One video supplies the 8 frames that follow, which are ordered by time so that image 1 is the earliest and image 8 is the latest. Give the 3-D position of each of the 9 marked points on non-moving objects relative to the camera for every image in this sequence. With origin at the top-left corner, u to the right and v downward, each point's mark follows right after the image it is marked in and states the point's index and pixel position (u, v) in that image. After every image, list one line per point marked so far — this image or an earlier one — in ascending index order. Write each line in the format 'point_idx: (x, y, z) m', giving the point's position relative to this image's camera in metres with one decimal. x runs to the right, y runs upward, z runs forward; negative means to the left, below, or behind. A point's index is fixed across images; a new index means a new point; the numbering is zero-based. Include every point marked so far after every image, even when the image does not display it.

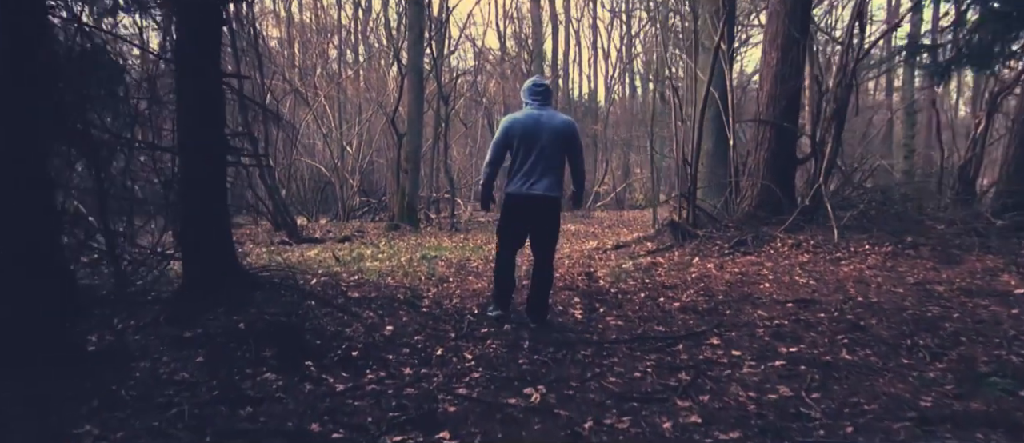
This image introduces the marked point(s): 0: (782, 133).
0: (+4.1, +1.3, +11.3) m
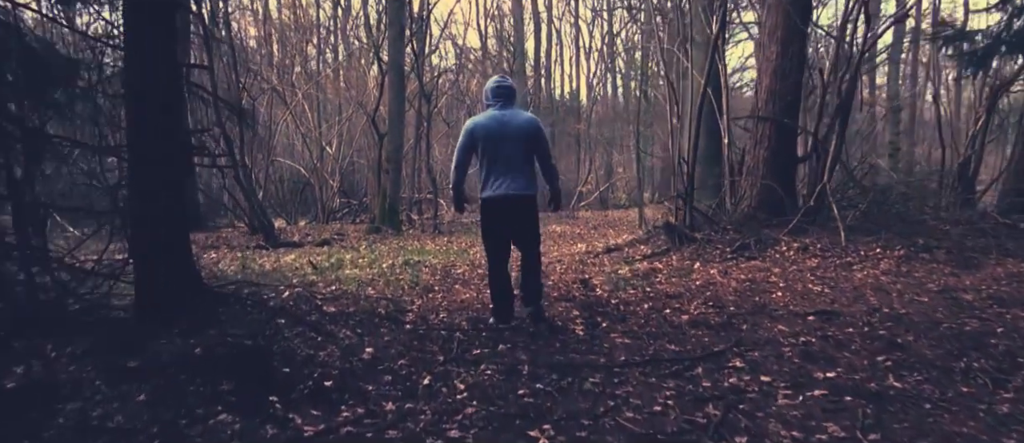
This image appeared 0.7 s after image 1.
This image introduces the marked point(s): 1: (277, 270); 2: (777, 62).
0: (+3.9, +1.3, +10.8) m
1: (-3.3, -0.7, +10.4) m
2: (+3.8, +2.3, +10.8) m
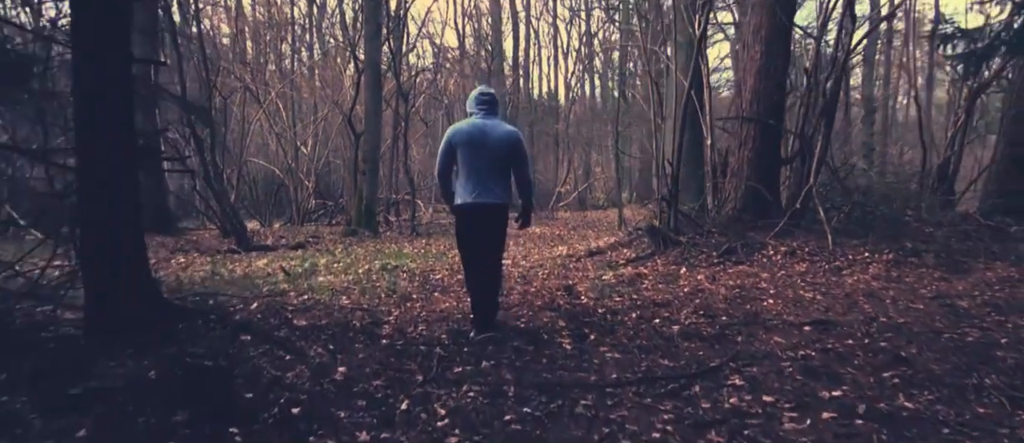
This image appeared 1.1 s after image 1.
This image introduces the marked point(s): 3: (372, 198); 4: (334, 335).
0: (+3.6, +1.3, +10.6) m
1: (-3.5, -0.7, +10.0) m
2: (+3.5, +2.3, +10.6) m
3: (-3.5, +0.6, +18.7) m
4: (-1.2, -0.8, +5.2) m
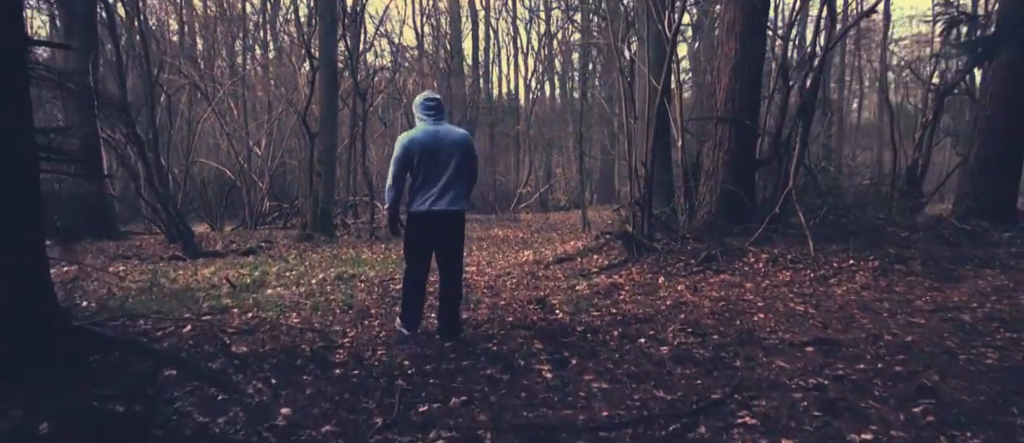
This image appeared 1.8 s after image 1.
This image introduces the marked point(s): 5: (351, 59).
0: (+3.1, +1.2, +10.1) m
1: (-4.0, -0.8, +9.2) m
2: (+3.0, +2.2, +10.2) m
3: (-4.4, +0.5, +17.9) m
4: (-1.4, -0.9, +4.5) m
5: (-4.2, +4.3, +19.5) m
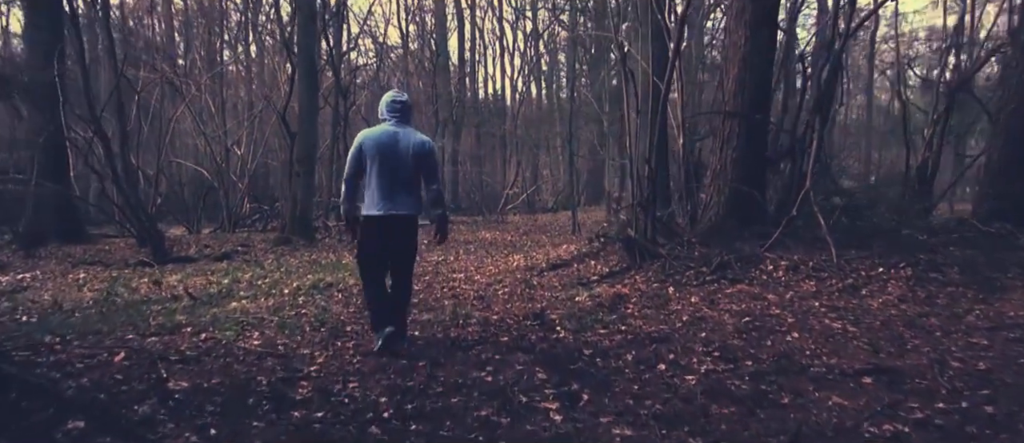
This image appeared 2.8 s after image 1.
0: (+3.0, +1.2, +9.4) m
1: (-4.1, -0.9, +8.3) m
2: (+2.9, +2.2, +9.4) m
3: (-4.7, +0.4, +17.0) m
4: (-1.4, -0.9, +3.7) m
5: (-4.5, +4.2, +18.6) m
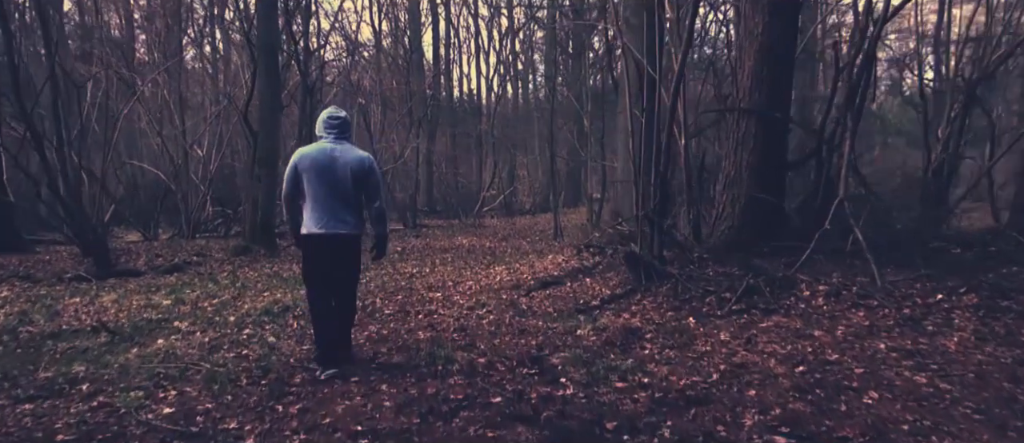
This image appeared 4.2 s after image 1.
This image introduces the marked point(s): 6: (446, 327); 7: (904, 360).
0: (+2.9, +1.0, +8.2) m
1: (-4.2, -1.0, +6.9) m
2: (+2.8, +2.0, +8.3) m
3: (-5.1, +0.3, +15.6) m
4: (-1.4, -1.1, +2.3) m
5: (-5.0, +4.0, +17.2) m
6: (-0.6, -1.0, +6.9) m
7: (+2.4, -0.9, +4.6) m
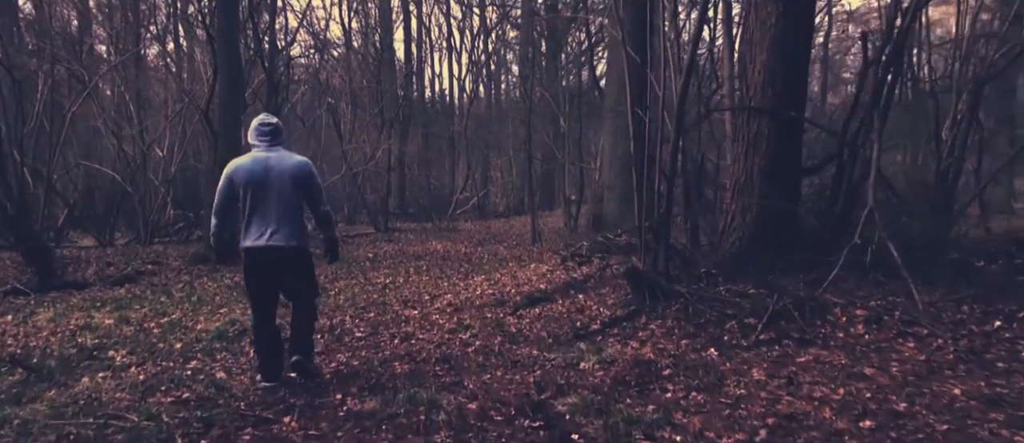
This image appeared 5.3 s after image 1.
0: (+2.7, +0.9, +7.4) m
1: (-4.3, -1.2, +5.8) m
2: (+2.6, +1.9, +7.5) m
3: (-5.5, +0.1, +14.5) m
4: (-1.3, -1.2, +1.4) m
5: (-5.4, +3.9, +16.1) m
6: (-0.7, -1.1, +6.0) m
7: (+2.4, -1.0, +3.8) m
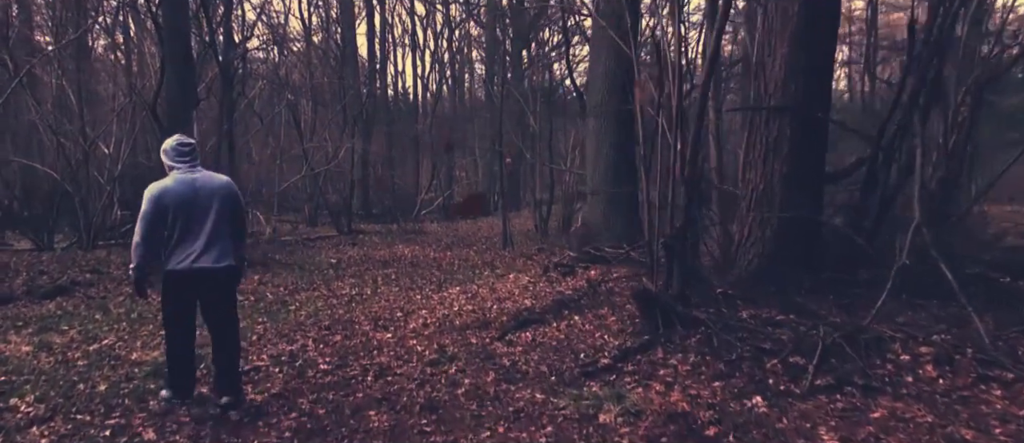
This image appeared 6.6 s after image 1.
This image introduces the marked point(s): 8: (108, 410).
0: (+2.6, +0.8, +6.6) m
1: (-4.2, -1.3, +4.6) m
2: (+2.5, +1.8, +6.6) m
3: (-5.9, +0.1, +13.2) m
4: (-1.1, -1.3, +0.4) m
5: (-5.9, +3.8, +14.8) m
6: (-0.7, -1.2, +5.0) m
7: (+2.5, -1.1, +2.9) m
8: (-2.6, -1.2, +4.8) m
